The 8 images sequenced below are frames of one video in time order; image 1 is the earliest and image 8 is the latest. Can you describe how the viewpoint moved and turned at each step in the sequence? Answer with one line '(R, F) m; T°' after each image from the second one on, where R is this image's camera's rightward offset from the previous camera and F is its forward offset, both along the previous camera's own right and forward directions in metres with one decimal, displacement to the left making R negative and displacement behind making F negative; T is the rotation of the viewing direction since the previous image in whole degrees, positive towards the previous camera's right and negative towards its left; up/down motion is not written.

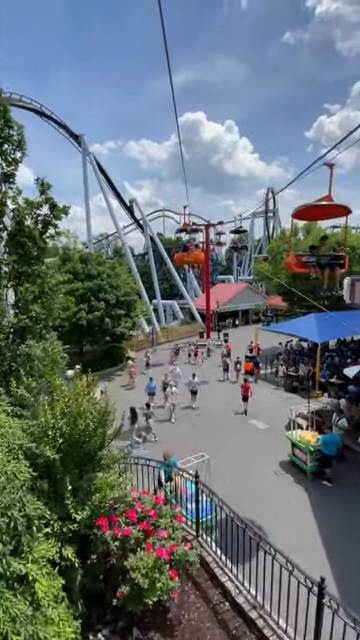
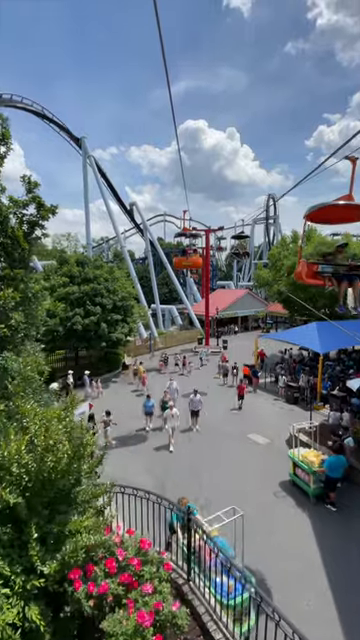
(+0.1, +0.5) m; 0°
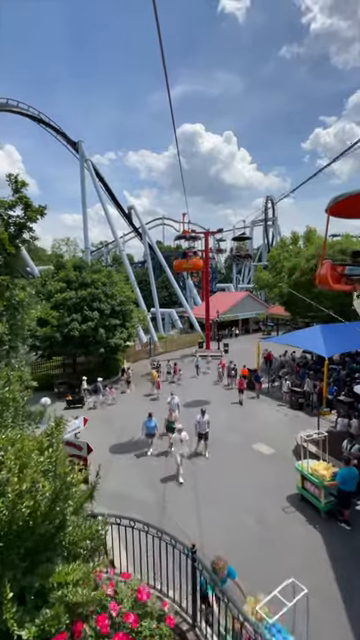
(0.0, +0.4) m; 0°
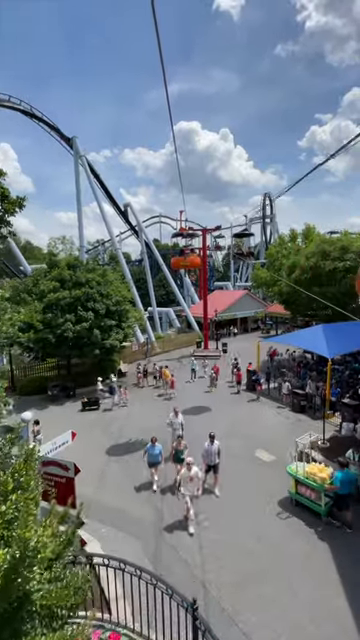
(0.0, +0.6) m; 0°
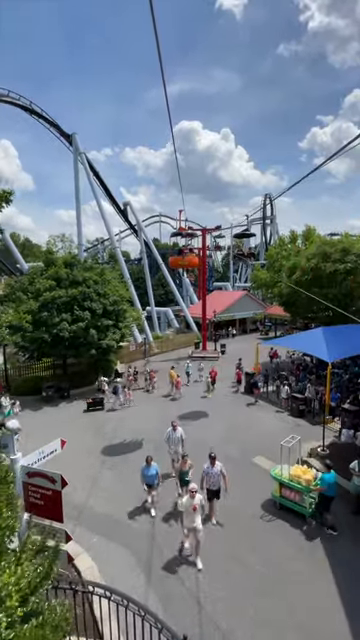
(0.0, +0.3) m; 0°
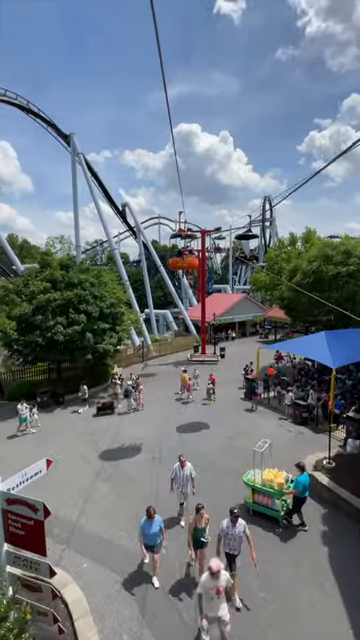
(0.0, +0.5) m; 0°
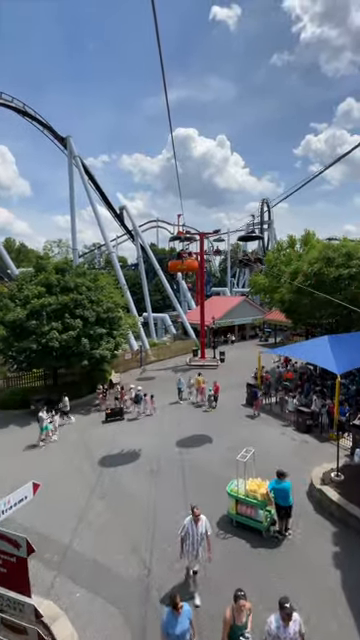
(0.0, +0.4) m; 0°
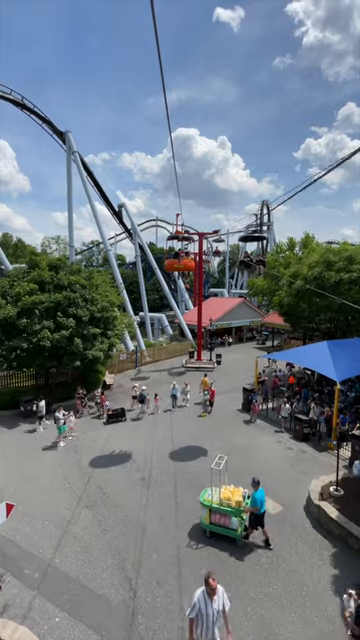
(0.0, +0.4) m; +1°
